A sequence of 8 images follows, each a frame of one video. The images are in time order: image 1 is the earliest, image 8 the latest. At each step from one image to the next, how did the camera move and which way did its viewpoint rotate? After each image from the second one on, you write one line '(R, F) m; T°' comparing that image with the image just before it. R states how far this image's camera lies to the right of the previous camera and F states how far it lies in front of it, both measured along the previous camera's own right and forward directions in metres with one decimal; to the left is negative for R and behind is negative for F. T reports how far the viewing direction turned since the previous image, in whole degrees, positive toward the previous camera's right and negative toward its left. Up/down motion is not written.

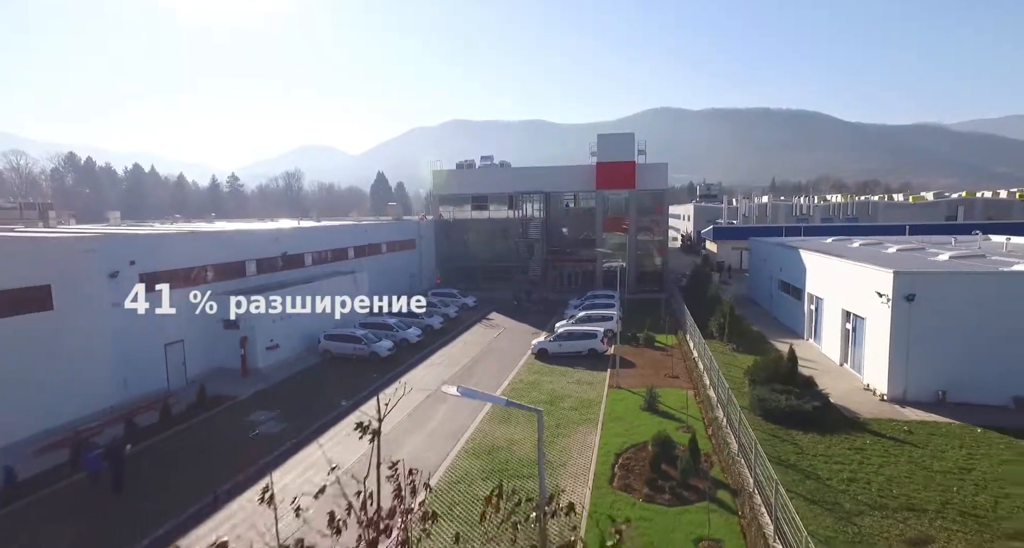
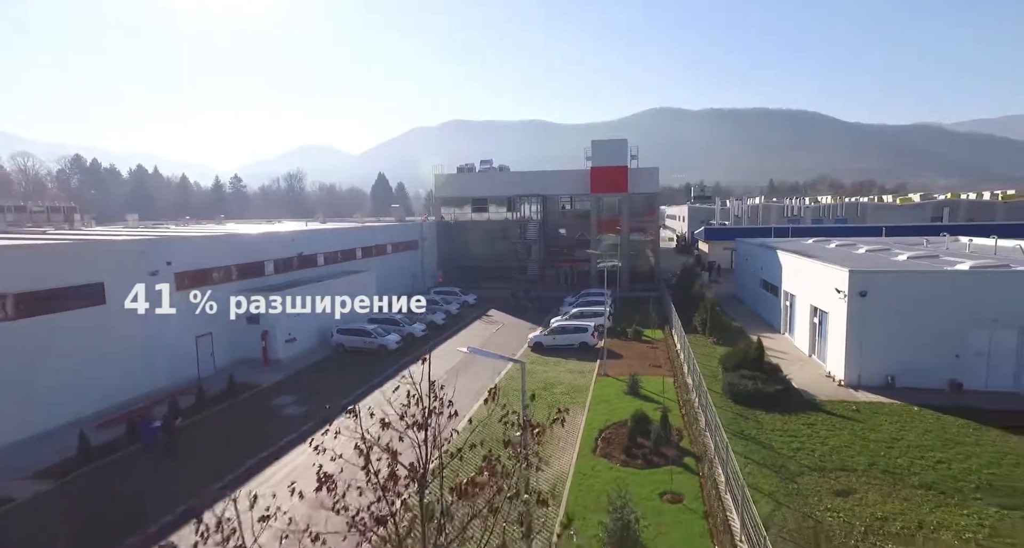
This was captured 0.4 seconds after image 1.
(+0.1, -1.3) m; 0°
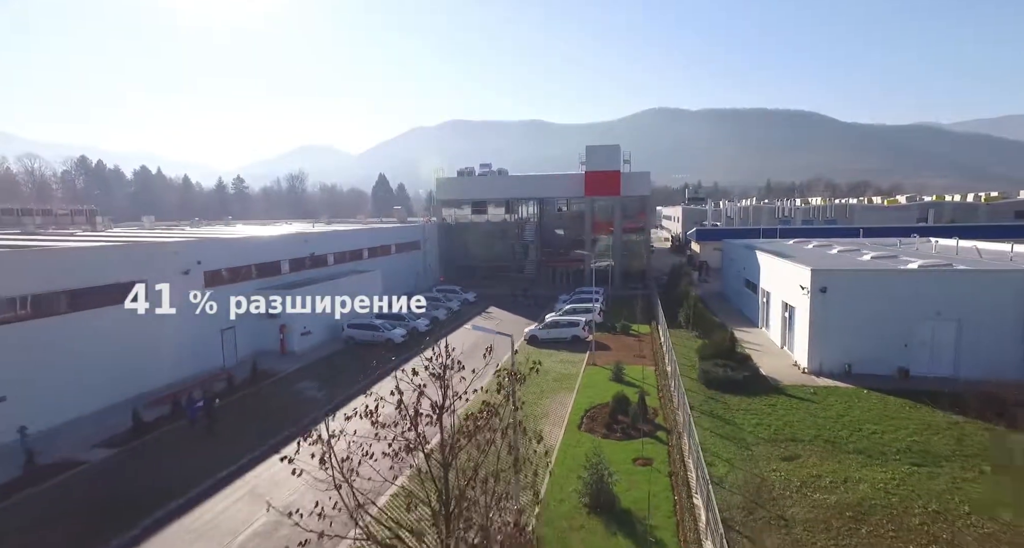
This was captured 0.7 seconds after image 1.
(+0.1, -1.4) m; 0°
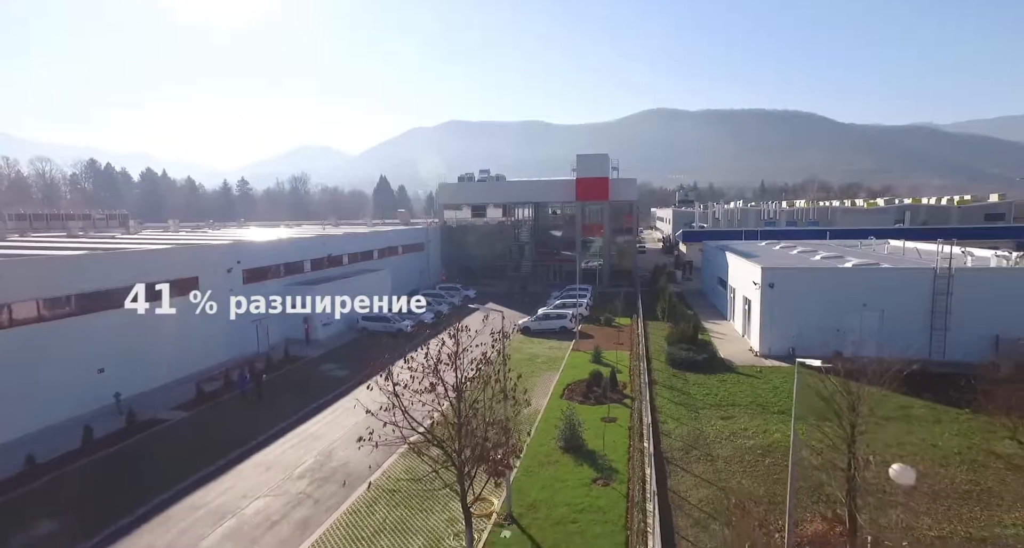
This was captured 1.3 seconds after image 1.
(+0.1, -2.4) m; 0°
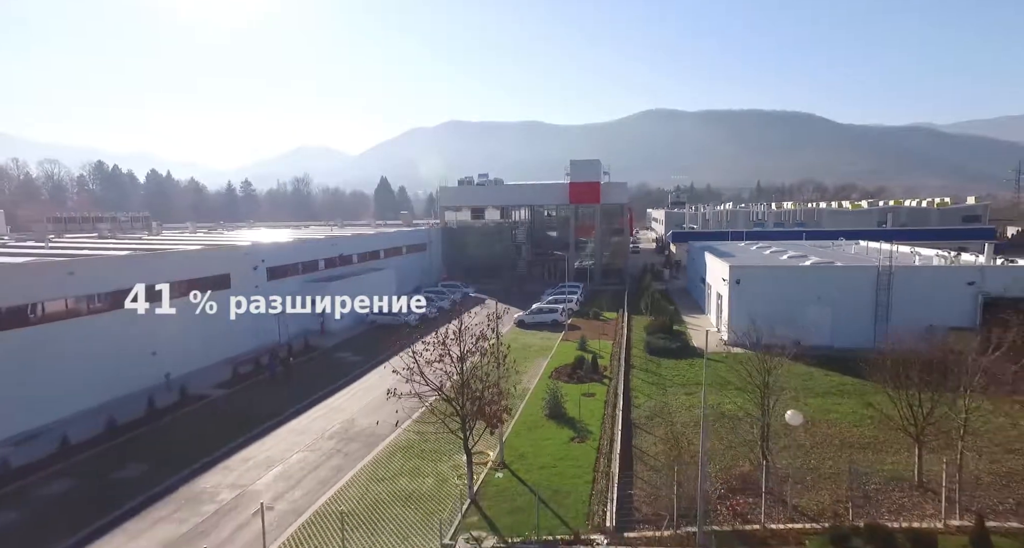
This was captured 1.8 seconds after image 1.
(+0.1, -2.0) m; 0°
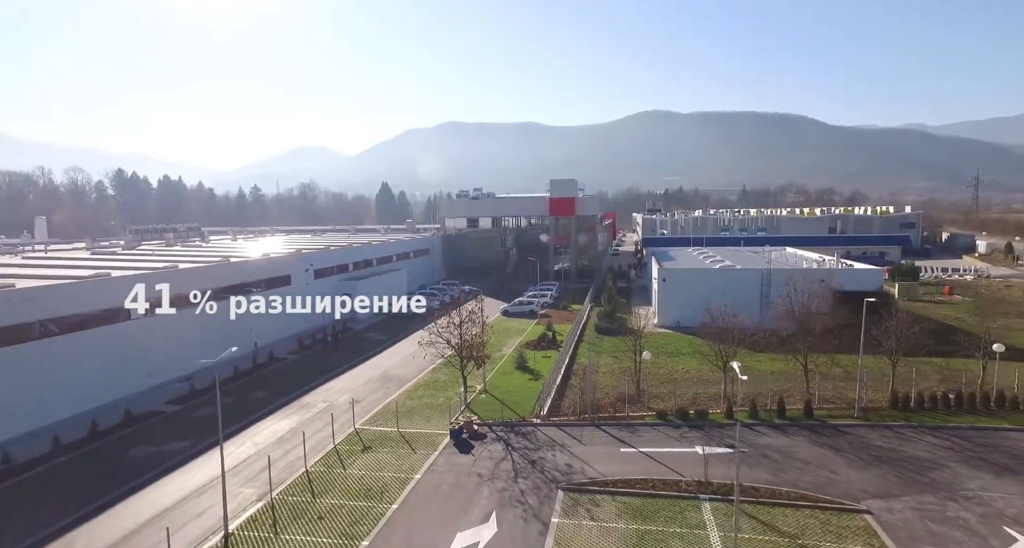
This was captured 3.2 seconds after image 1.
(+0.5, -6.2) m; 0°
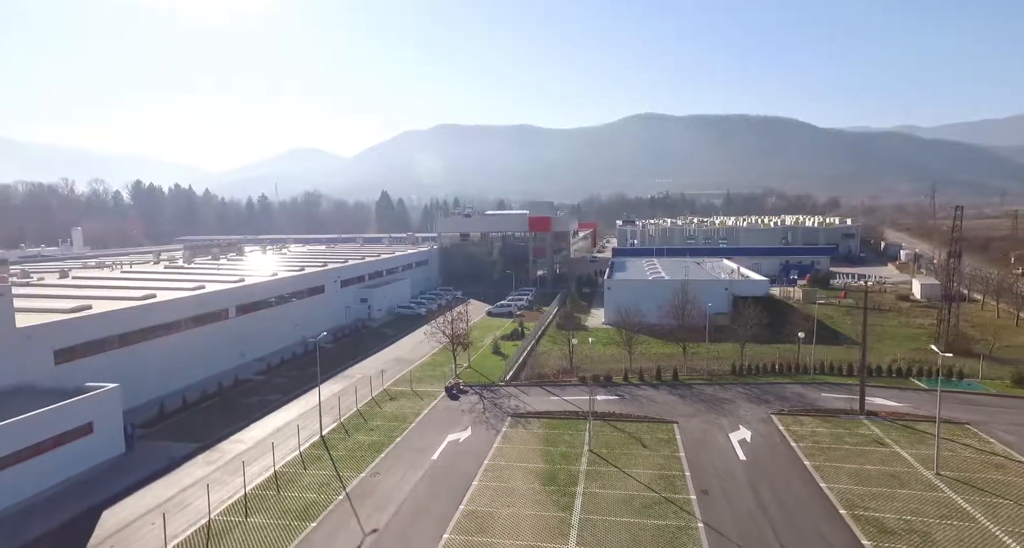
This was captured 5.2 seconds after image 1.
(+0.8, -7.1) m; 0°
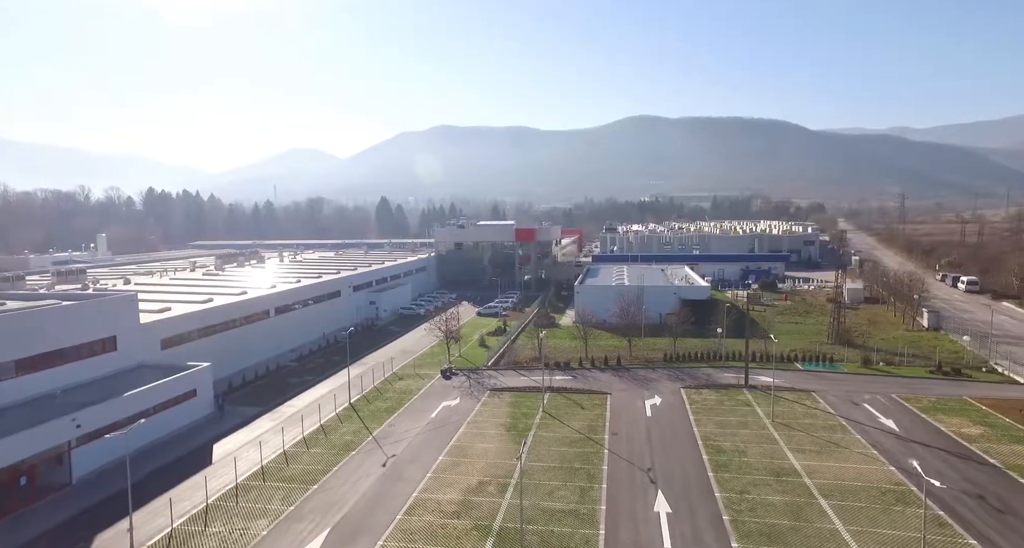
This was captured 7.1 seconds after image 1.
(+0.8, -5.7) m; 0°
